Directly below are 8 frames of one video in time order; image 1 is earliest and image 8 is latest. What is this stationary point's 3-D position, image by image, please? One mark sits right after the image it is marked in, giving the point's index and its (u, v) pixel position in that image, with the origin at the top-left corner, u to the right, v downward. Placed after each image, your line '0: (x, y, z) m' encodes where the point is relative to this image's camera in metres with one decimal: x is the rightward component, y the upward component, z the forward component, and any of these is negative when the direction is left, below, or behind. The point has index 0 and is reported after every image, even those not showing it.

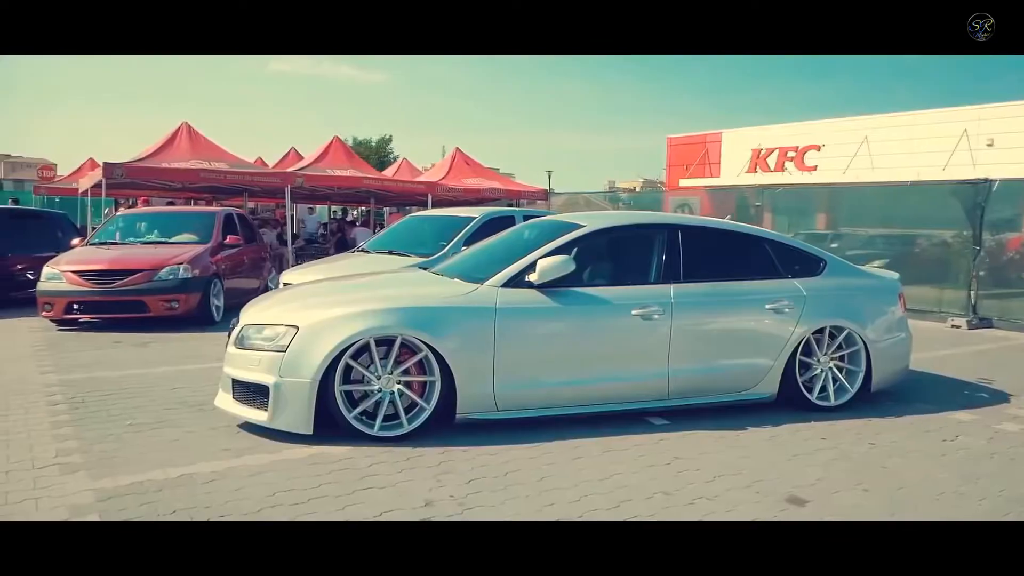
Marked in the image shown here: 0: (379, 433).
0: (-0.7, -0.8, +4.7) m
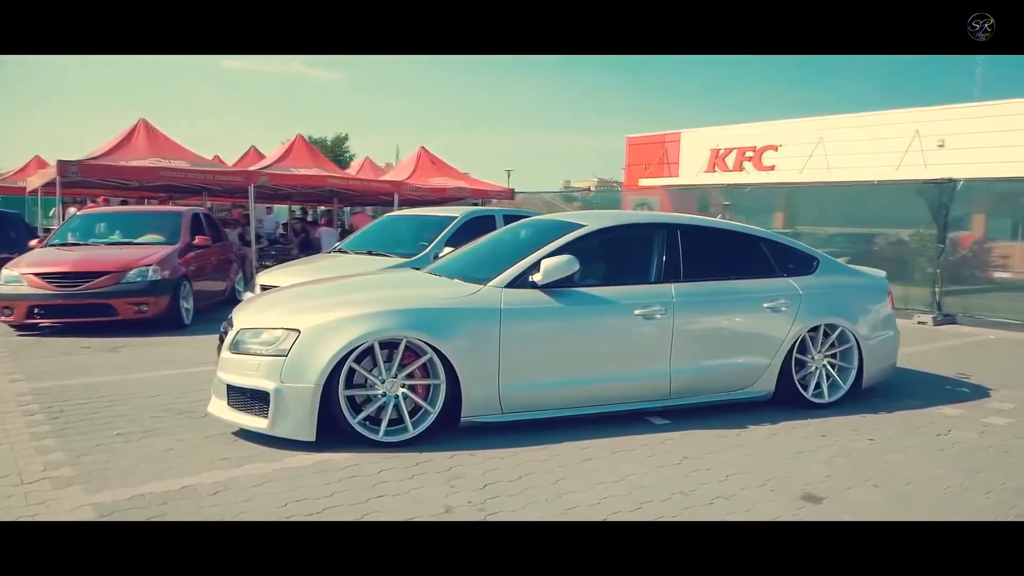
0: (-0.7, -0.8, +4.6) m
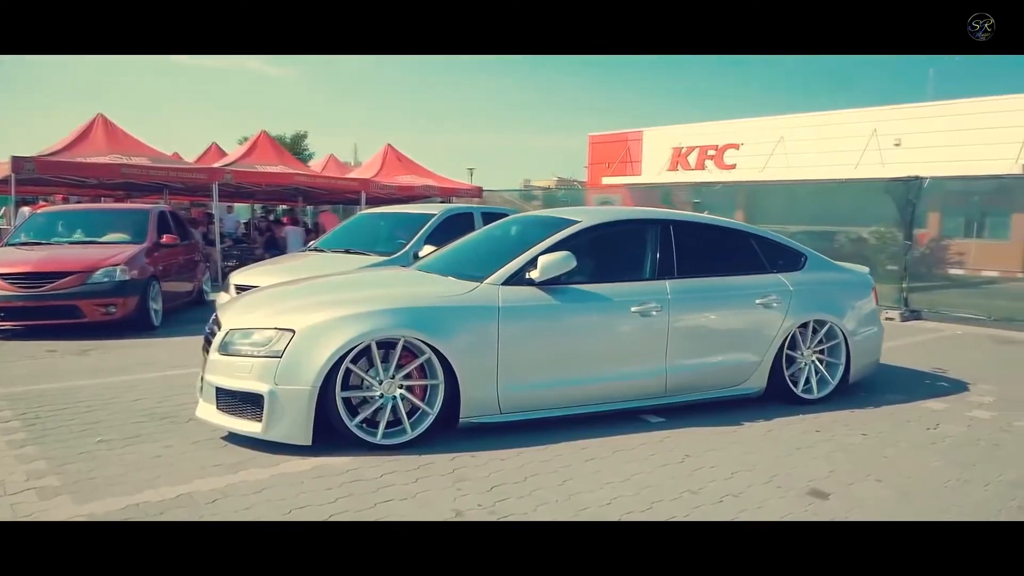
0: (-0.7, -0.8, +4.5) m
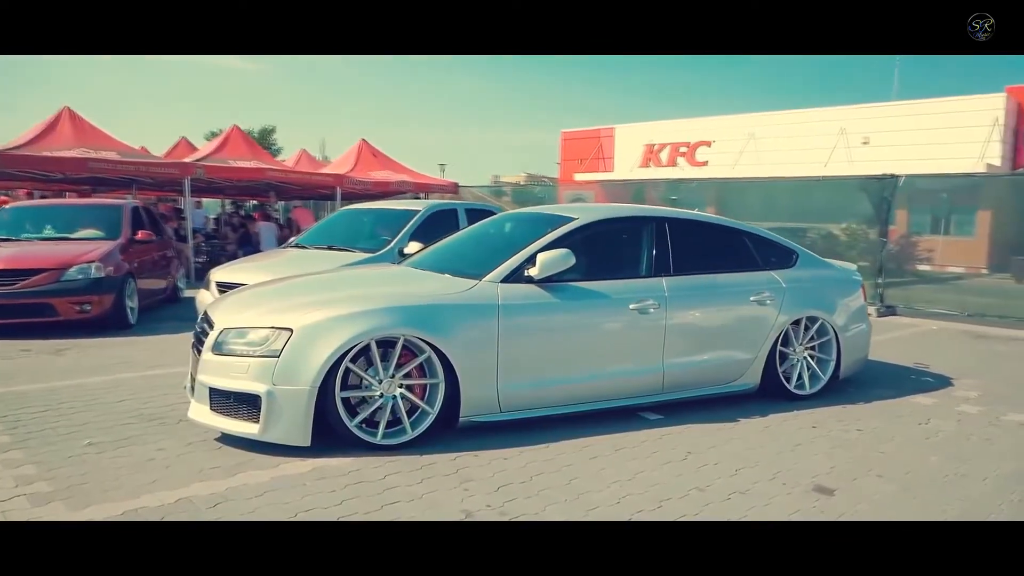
0: (-0.7, -0.8, +4.4) m
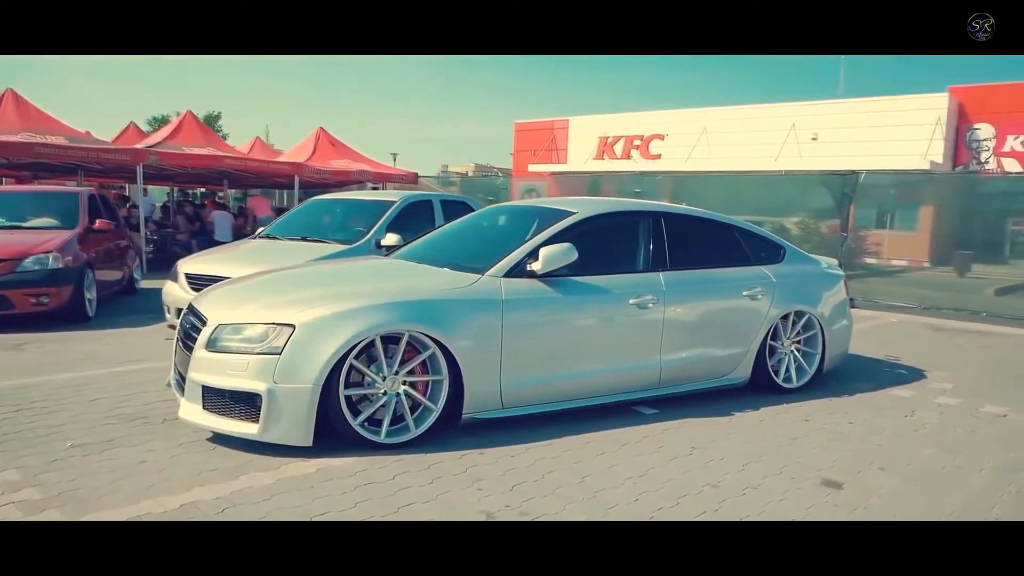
0: (-0.6, -0.8, +4.2) m
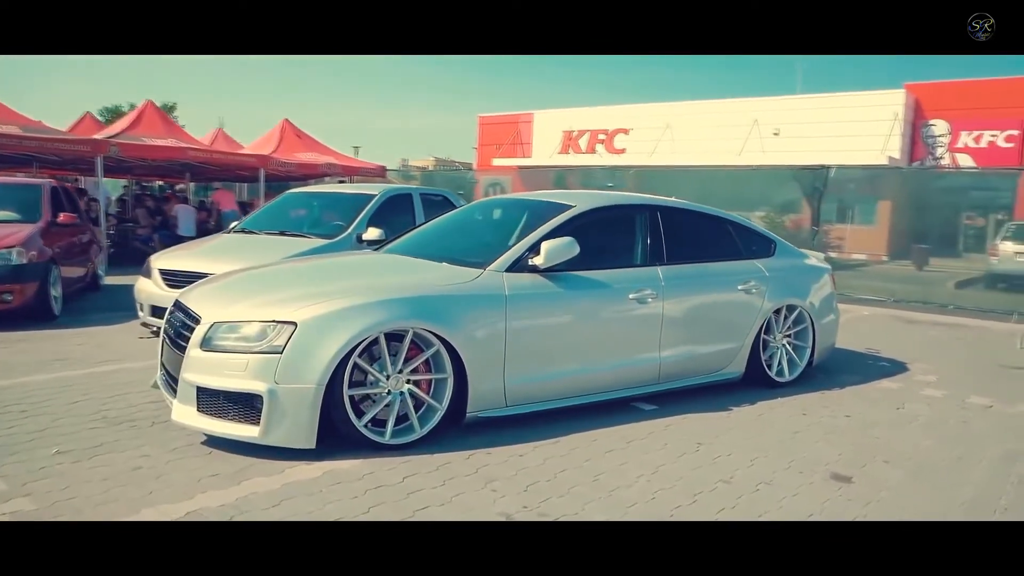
0: (-0.6, -0.8, +4.1) m
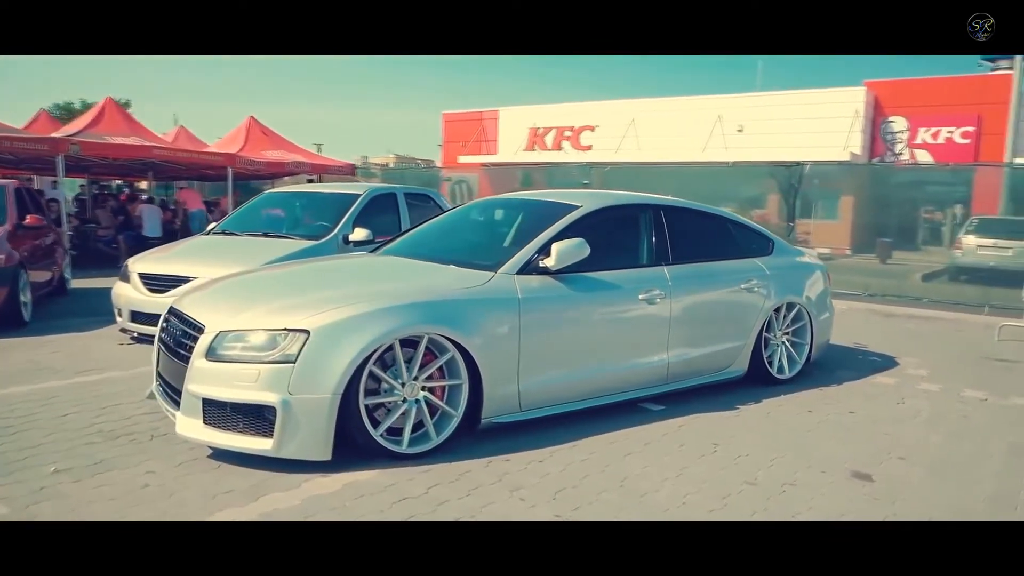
0: (-0.5, -0.8, +4.0) m
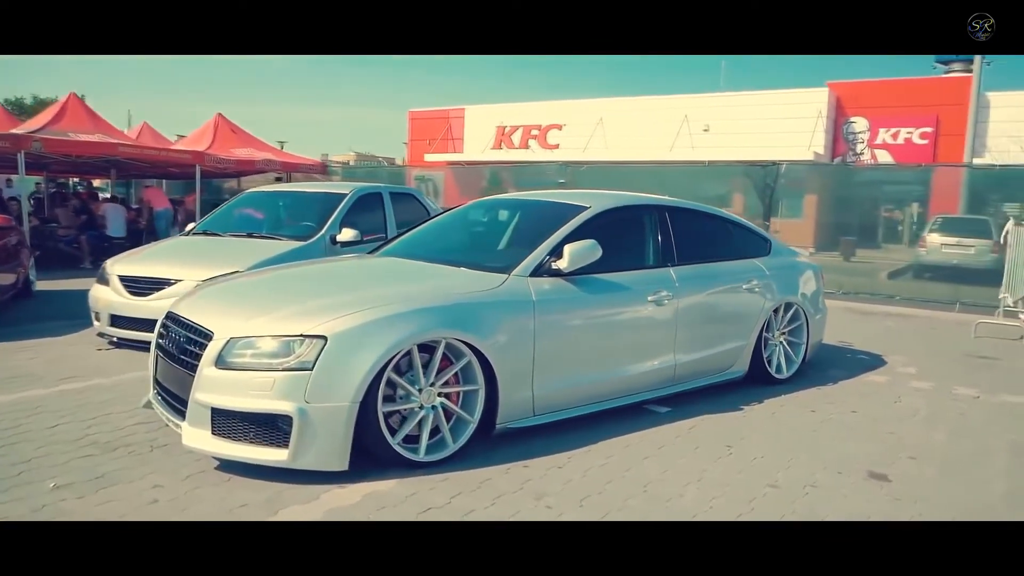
0: (-0.4, -0.8, +3.9) m
